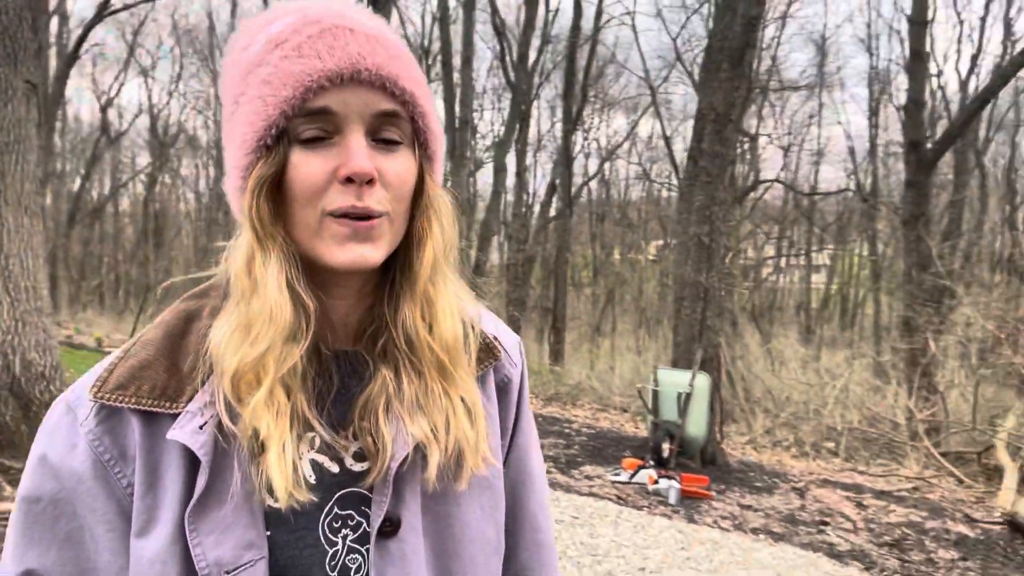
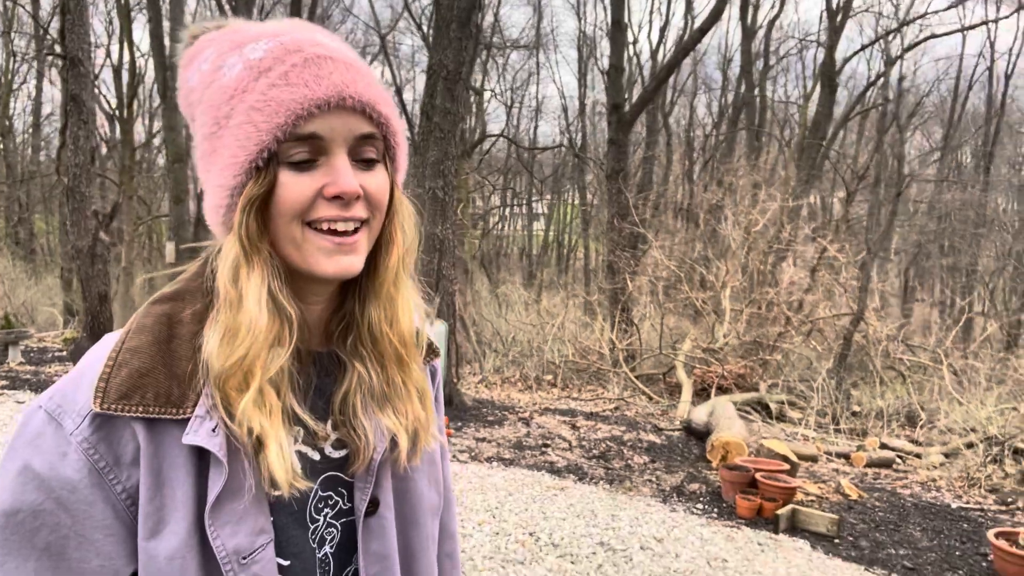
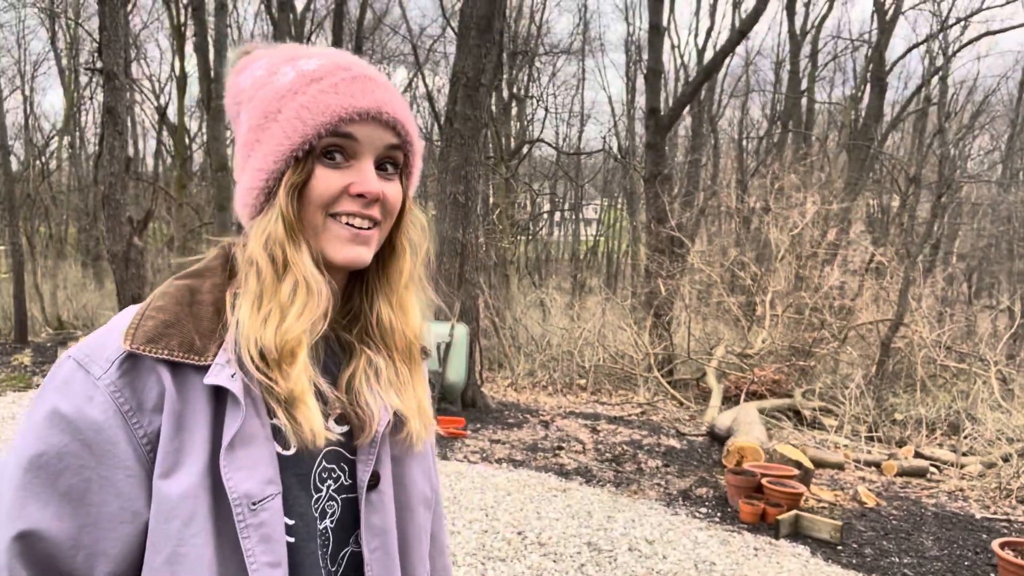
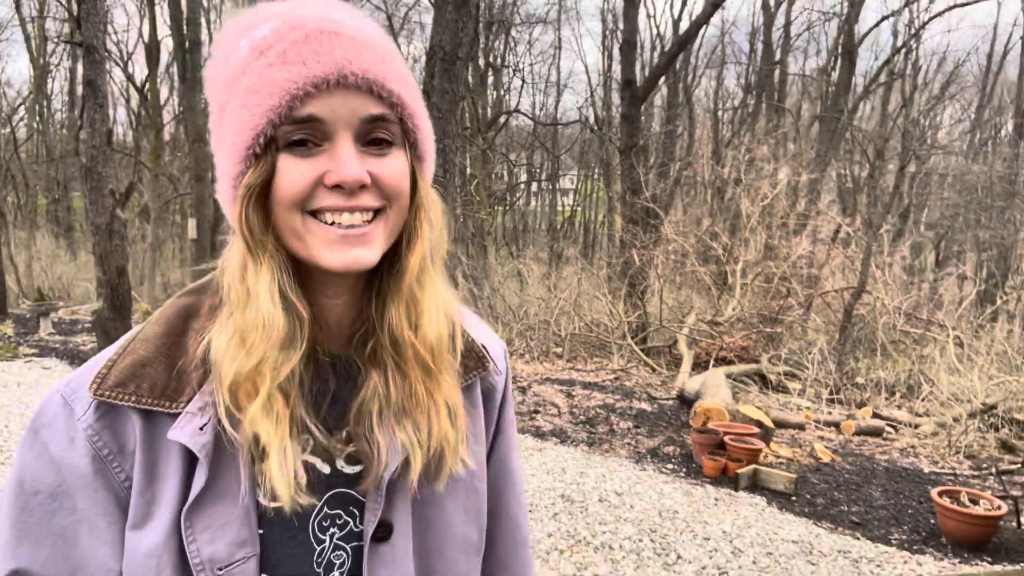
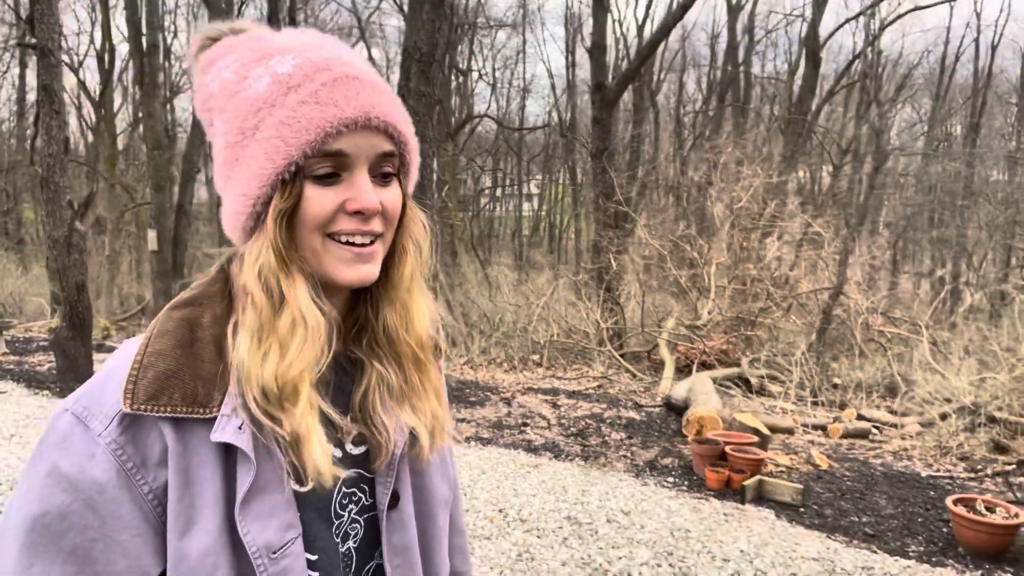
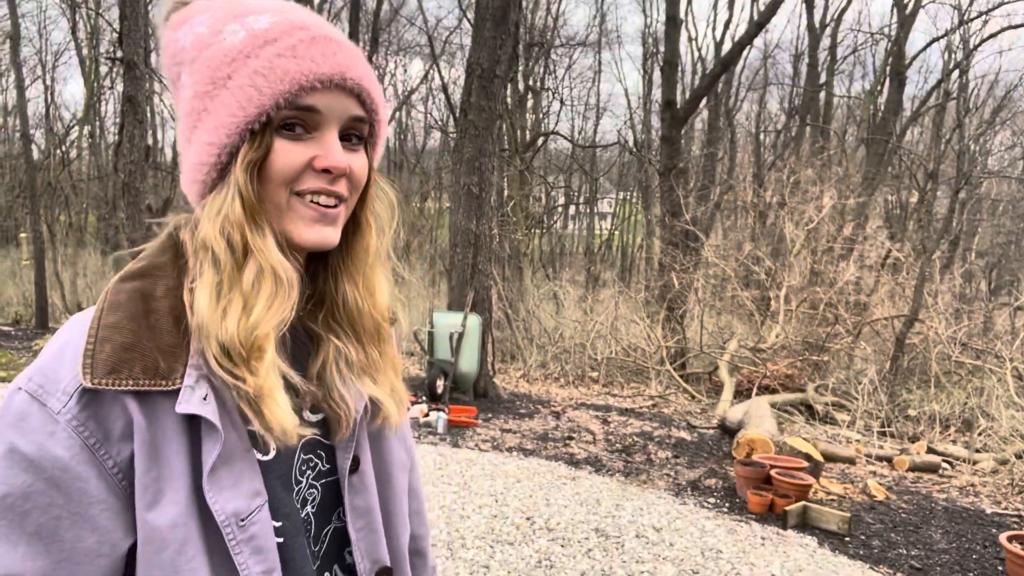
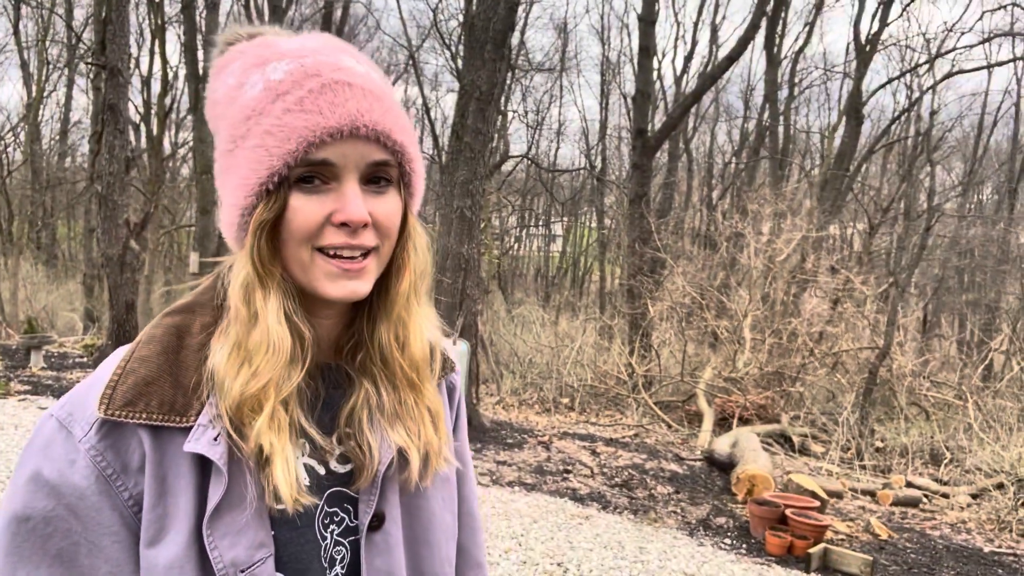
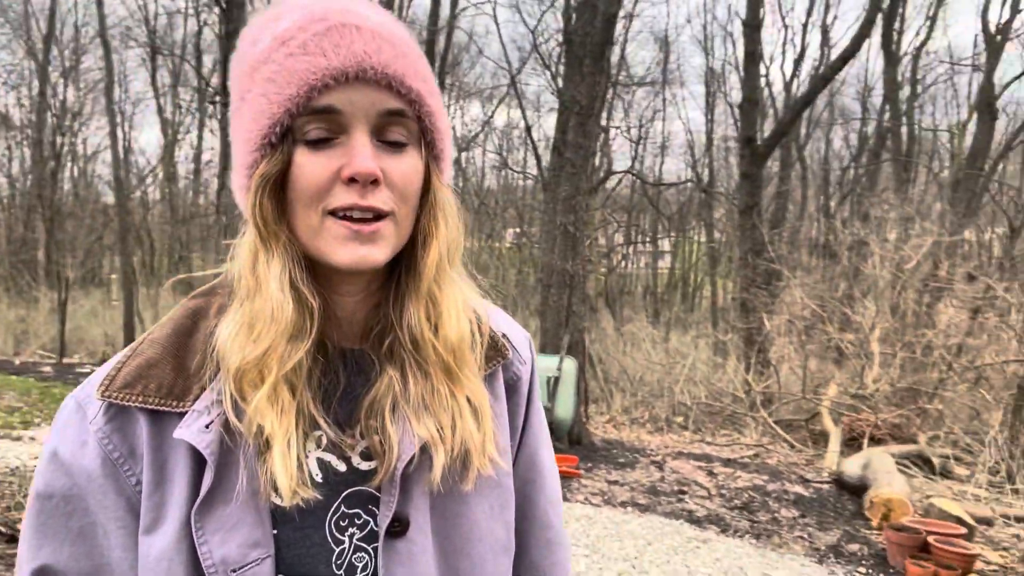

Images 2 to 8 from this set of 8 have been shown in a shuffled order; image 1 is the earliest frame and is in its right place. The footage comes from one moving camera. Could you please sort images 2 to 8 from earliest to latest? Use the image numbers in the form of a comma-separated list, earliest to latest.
8, 7, 2, 5, 3, 6, 4
